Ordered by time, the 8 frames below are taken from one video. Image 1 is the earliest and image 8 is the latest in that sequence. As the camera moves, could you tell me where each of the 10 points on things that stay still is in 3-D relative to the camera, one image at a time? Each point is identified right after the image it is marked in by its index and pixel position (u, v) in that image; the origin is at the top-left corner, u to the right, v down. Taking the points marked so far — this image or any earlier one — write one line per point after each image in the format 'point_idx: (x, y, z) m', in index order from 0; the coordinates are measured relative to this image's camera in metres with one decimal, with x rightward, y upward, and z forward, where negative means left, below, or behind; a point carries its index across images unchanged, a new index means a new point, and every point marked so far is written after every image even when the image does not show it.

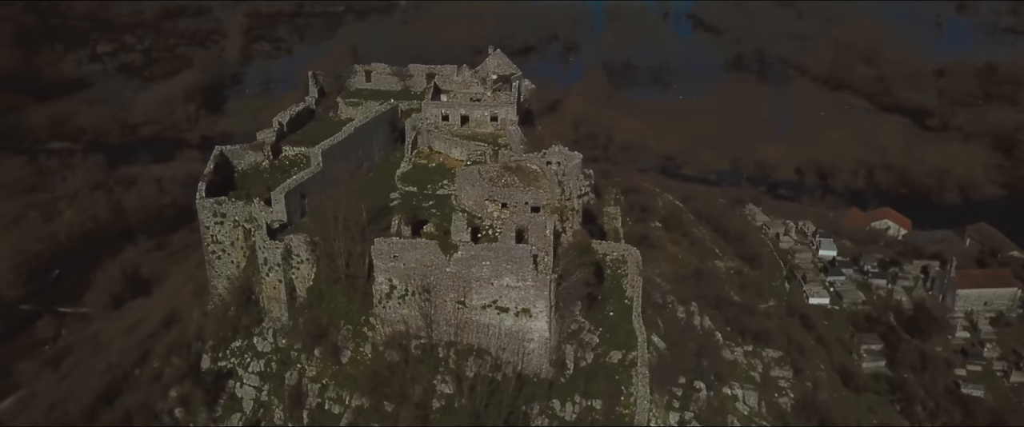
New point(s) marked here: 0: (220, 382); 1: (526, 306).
0: (-6.3, -3.6, +17.7) m
1: (+0.3, -1.7, +15.4) m
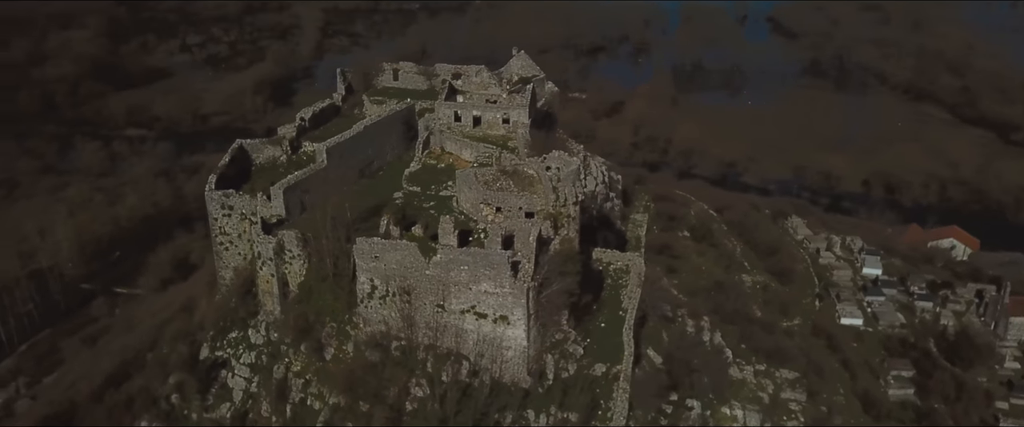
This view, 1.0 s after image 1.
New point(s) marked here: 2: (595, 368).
0: (-6.6, -3.5, +18.1) m
1: (-0.1, -1.8, +15.2) m
2: (+1.6, -3.0, +16.2) m
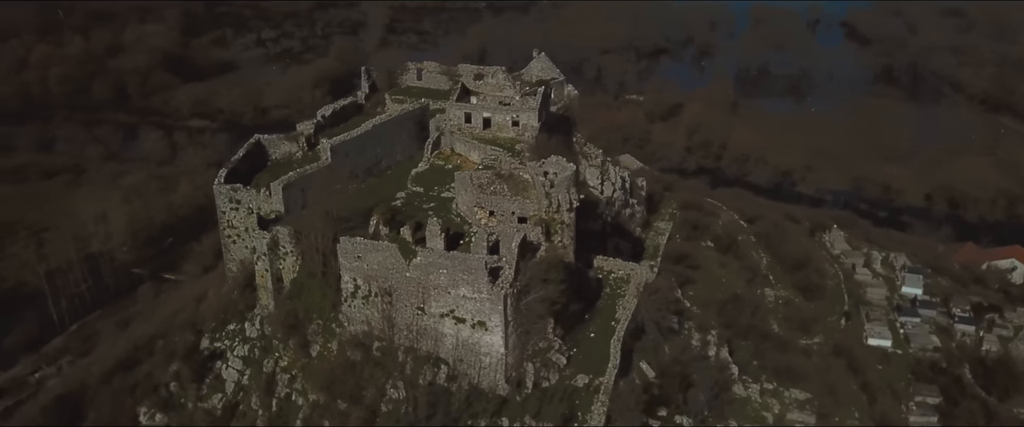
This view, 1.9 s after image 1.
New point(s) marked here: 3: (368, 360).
0: (-6.8, -3.3, +18.4) m
1: (-0.6, -1.9, +15.0) m
2: (+1.3, -3.2, +15.9) m
3: (-2.8, -2.8, +15.9) m
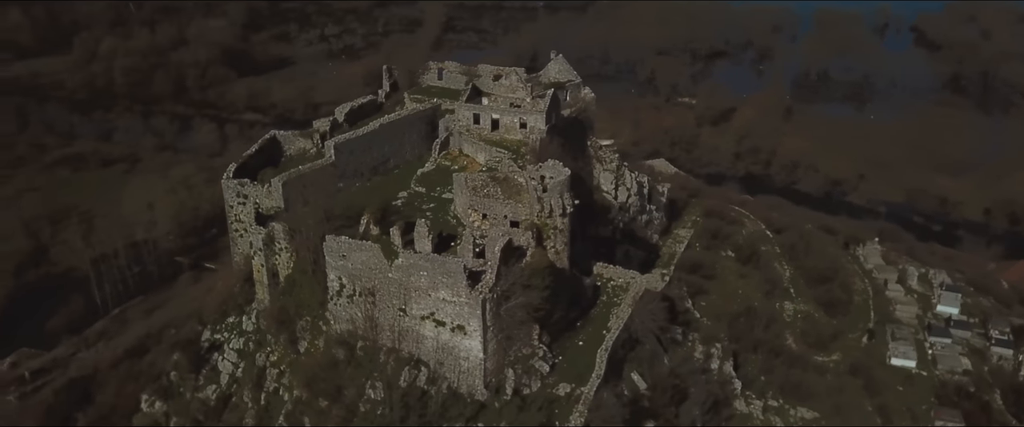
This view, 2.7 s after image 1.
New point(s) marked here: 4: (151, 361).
0: (-6.9, -3.2, +18.7) m
1: (-0.9, -2.0, +14.9) m
2: (+0.9, -3.3, +15.6) m
3: (-3.1, -2.8, +15.9) m
4: (-8.7, -3.5, +19.9) m
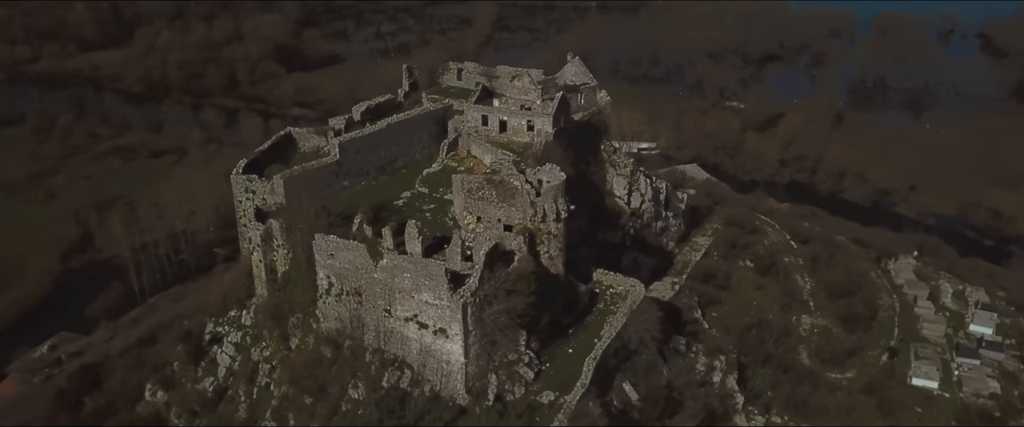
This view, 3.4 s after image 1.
0: (-7.0, -3.1, +19.0) m
1: (-1.3, -2.0, +14.8) m
2: (+0.6, -3.4, +15.4) m
3: (-3.4, -2.8, +16.0) m
4: (-8.7, -3.4, +20.3) m
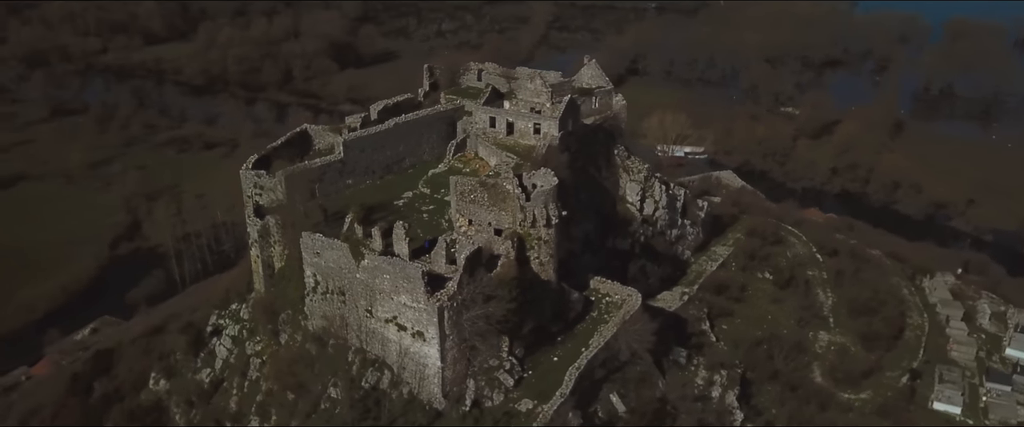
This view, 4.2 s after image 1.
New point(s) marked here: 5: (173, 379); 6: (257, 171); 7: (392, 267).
0: (-7.1, -2.9, +19.4) m
1: (-1.7, -2.1, +14.8) m
2: (+0.2, -3.5, +15.2) m
3: (-3.7, -2.8, +16.1) m
4: (-8.8, -3.2, +20.8) m
5: (-7.8, -3.8, +18.9) m
6: (-5.7, +0.9, +18.2) m
7: (-2.2, -0.9, +14.7) m
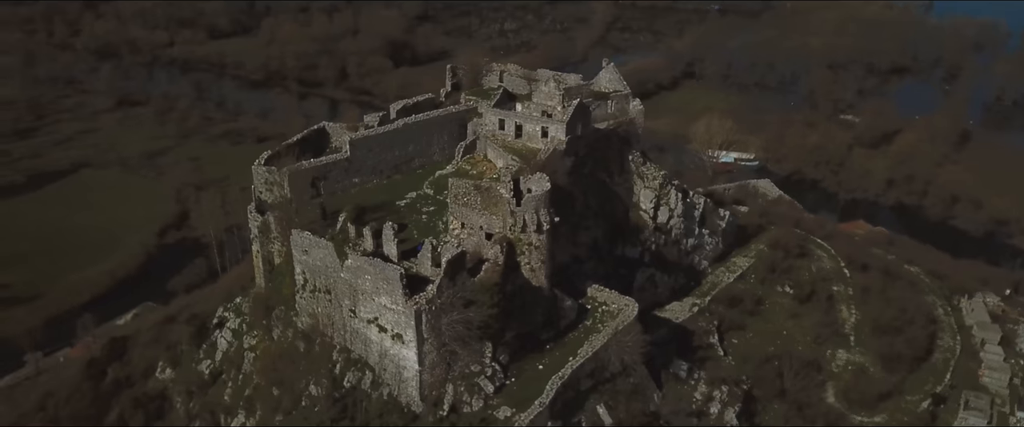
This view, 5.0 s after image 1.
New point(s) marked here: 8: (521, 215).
0: (-7.1, -2.8, +19.7) m
1: (-2.0, -2.1, +14.7) m
2: (-0.2, -3.6, +15.0) m
3: (-4.0, -2.7, +16.2) m
4: (-8.7, -3.0, +21.2) m
5: (-7.9, -3.6, +19.3) m
6: (-5.7, +1.0, +18.4) m
7: (-2.5, -1.0, +14.7) m
8: (+0.2, 0.0, +16.1) m
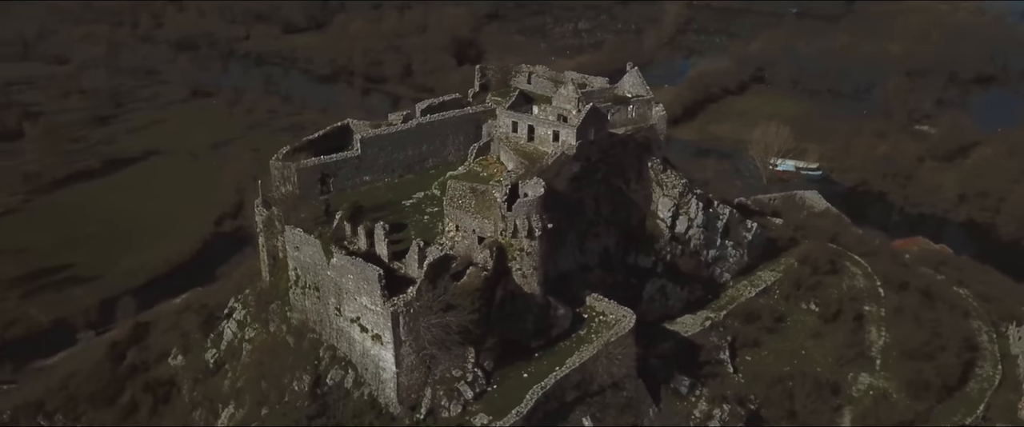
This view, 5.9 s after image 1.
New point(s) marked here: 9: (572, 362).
0: (-7.1, -2.6, +20.1) m
1: (-2.4, -2.1, +14.7) m
2: (-0.6, -3.7, +14.8) m
3: (-4.3, -2.7, +16.3) m
4: (-8.5, -2.7, +21.8) m
5: (-7.9, -3.4, +19.8) m
6: (-5.6, +1.2, +18.7) m
7: (-2.8, -1.0, +14.7) m
8: (0.0, -0.1, +15.9) m
9: (+1.2, -2.9, +15.9) m
